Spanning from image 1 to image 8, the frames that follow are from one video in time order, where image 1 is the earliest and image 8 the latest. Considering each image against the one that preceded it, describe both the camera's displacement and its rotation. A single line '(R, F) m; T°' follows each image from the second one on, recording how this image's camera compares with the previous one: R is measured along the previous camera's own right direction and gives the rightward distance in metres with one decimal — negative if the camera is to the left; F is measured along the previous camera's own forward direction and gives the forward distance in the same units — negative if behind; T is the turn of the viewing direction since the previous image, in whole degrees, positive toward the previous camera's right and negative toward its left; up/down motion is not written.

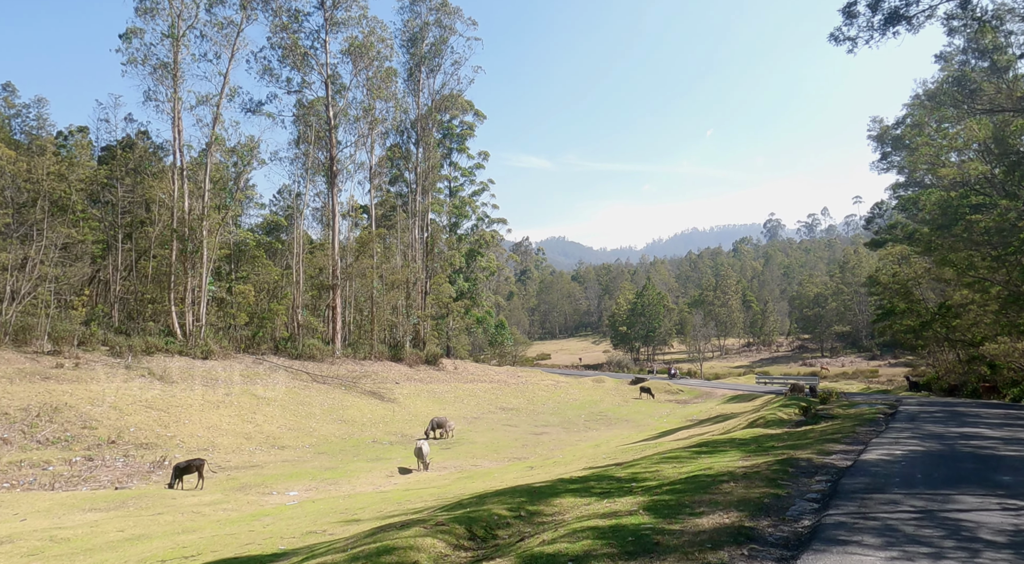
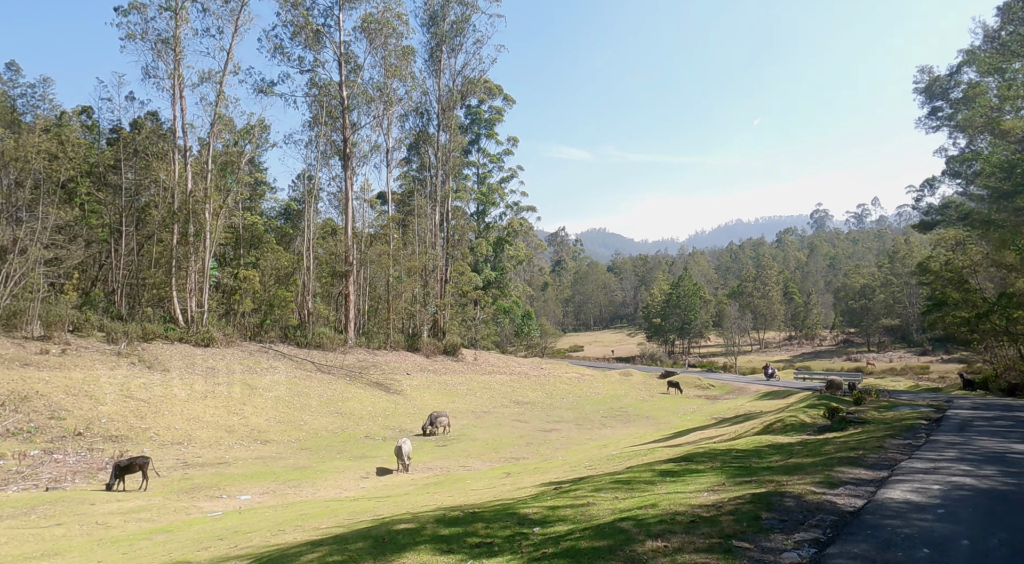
(+1.1, +1.9) m; -3°
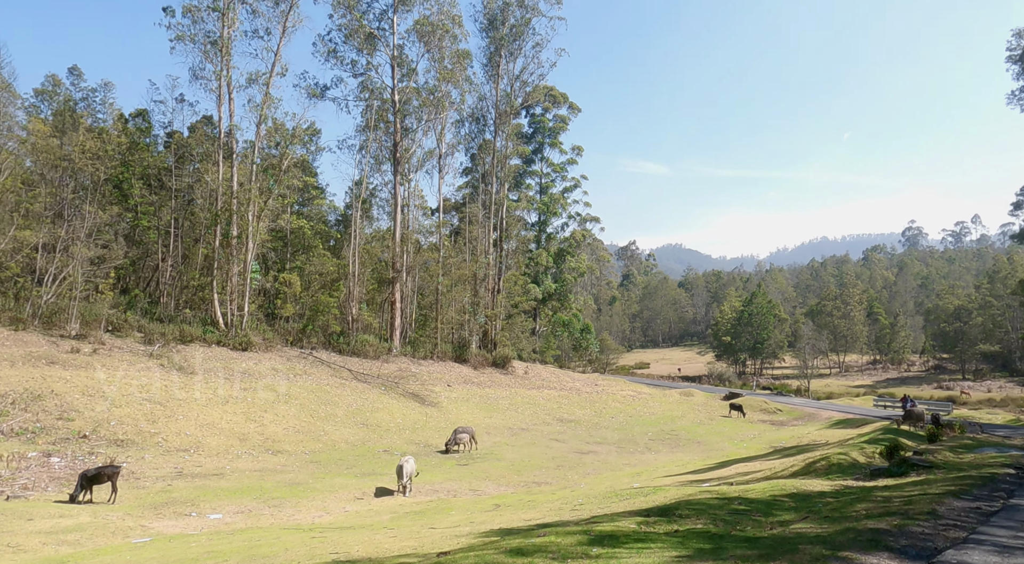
(+1.1, +1.7) m; -6°
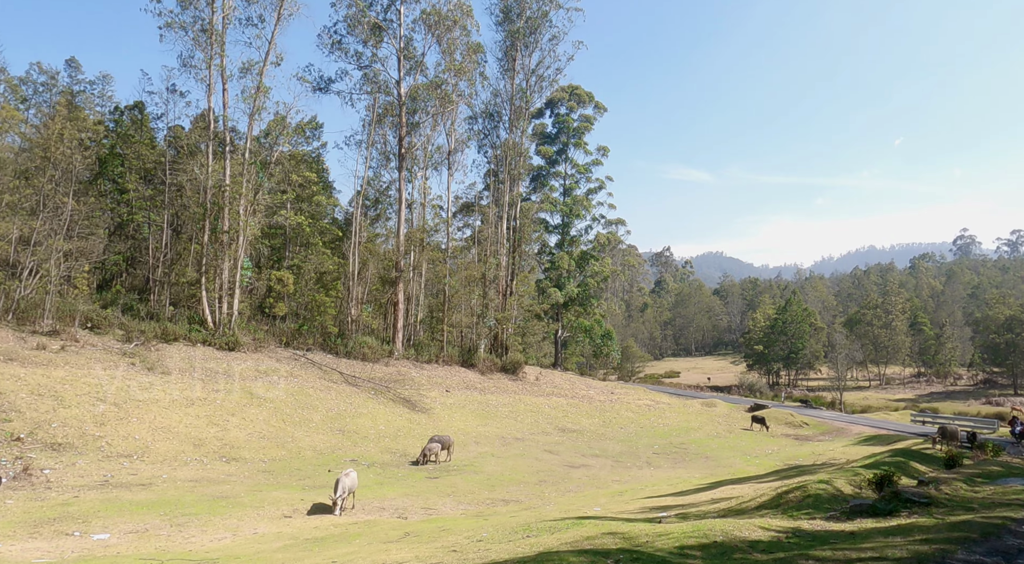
(+1.5, +1.8) m; -3°
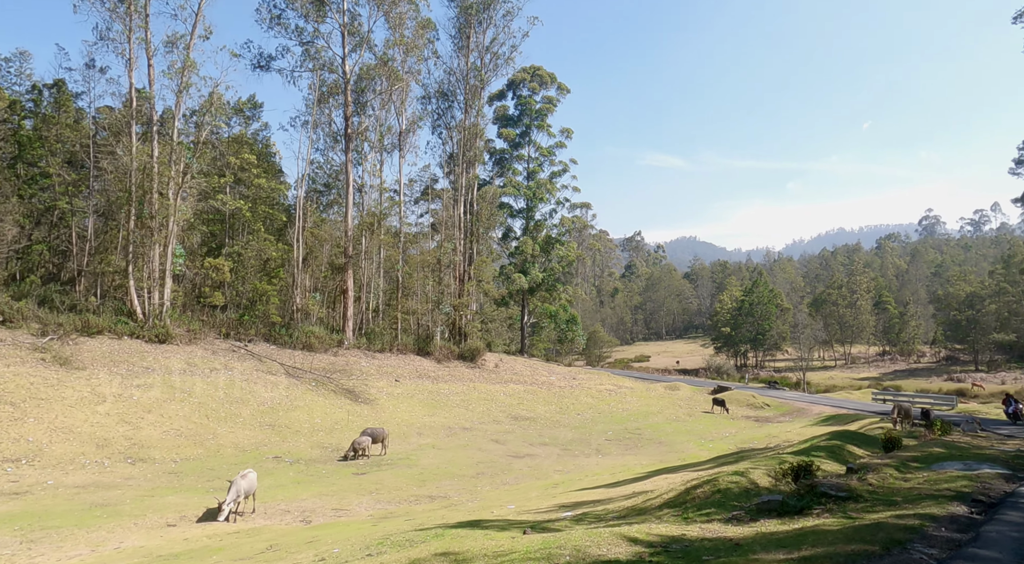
(+1.0, +1.1) m; +2°
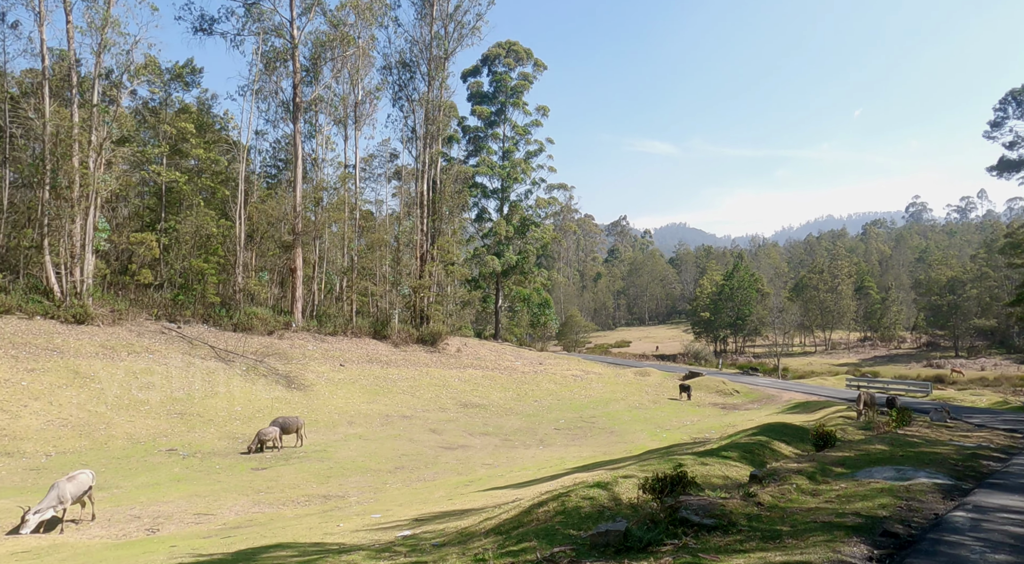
(+1.4, +1.7) m; +1°
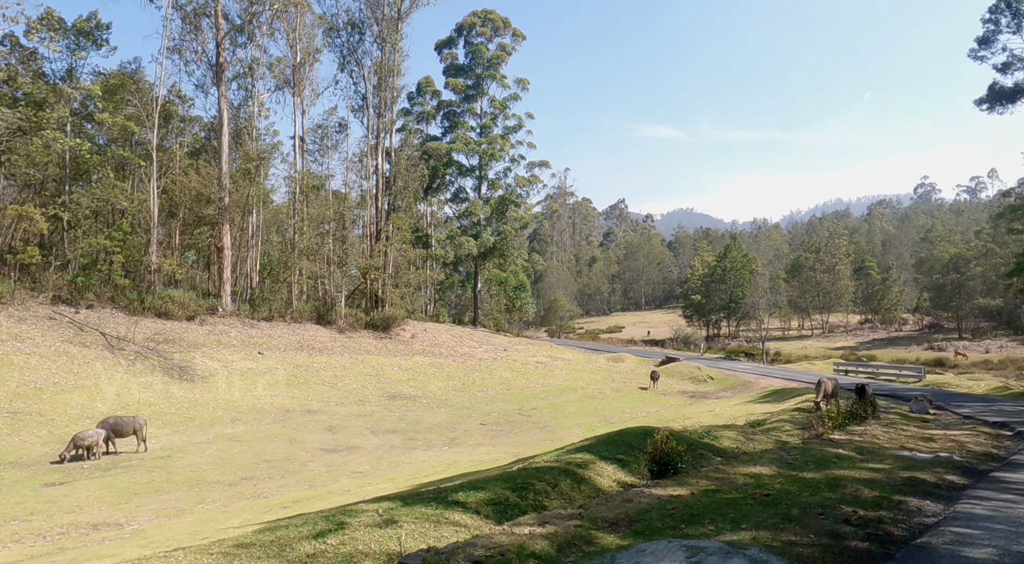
(+2.4, +3.0) m; -1°
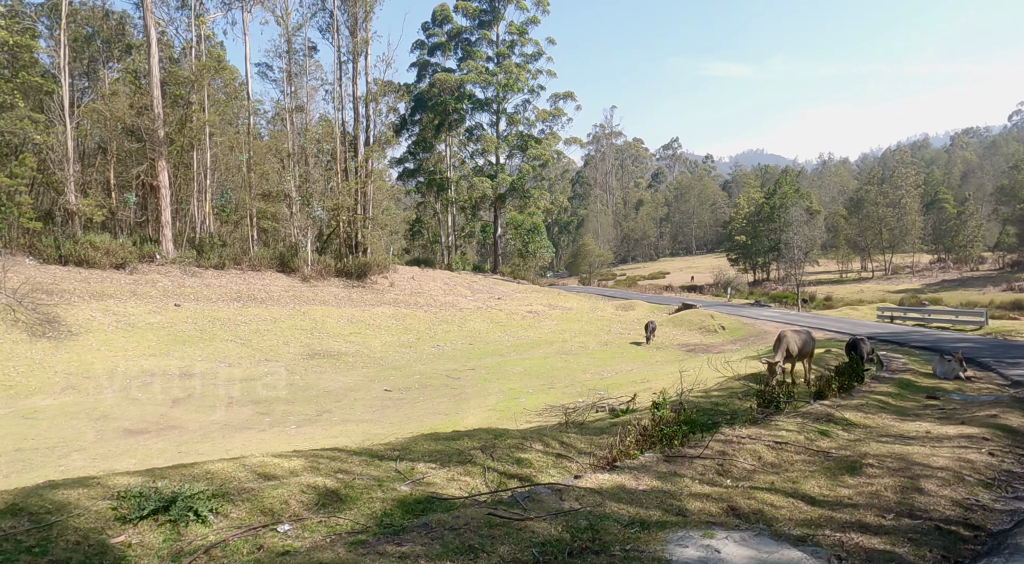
(+3.3, +4.2) m; -5°
